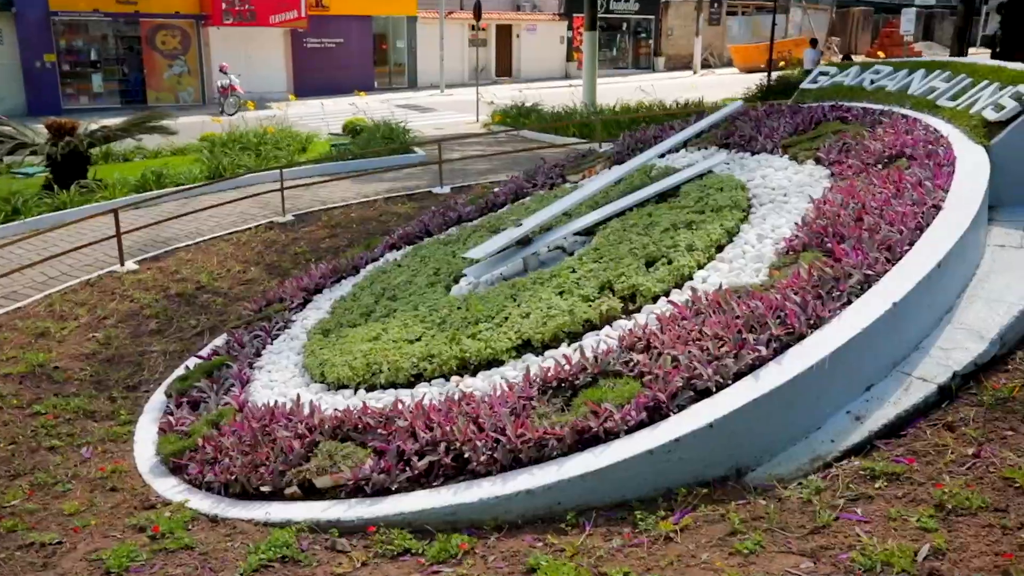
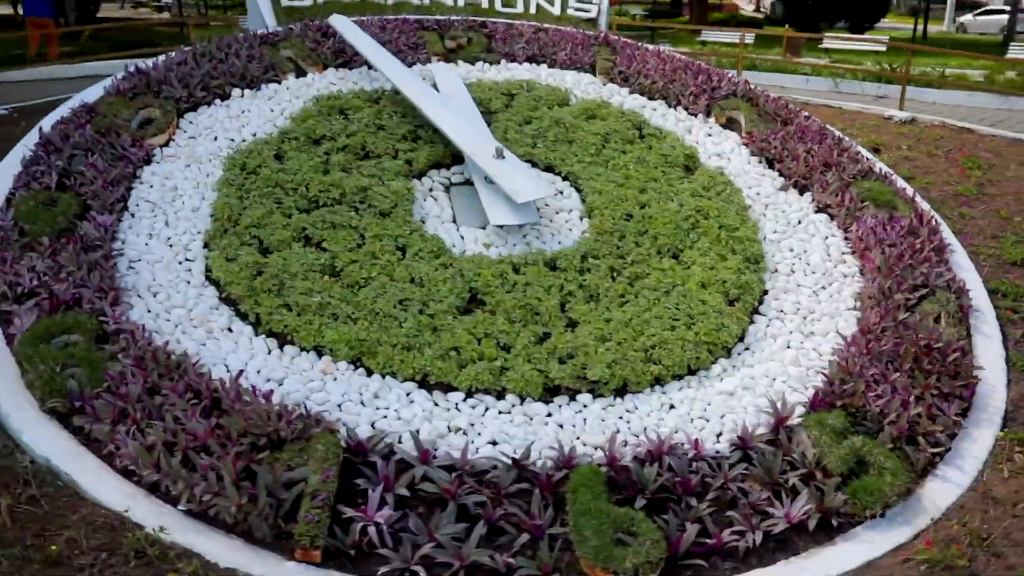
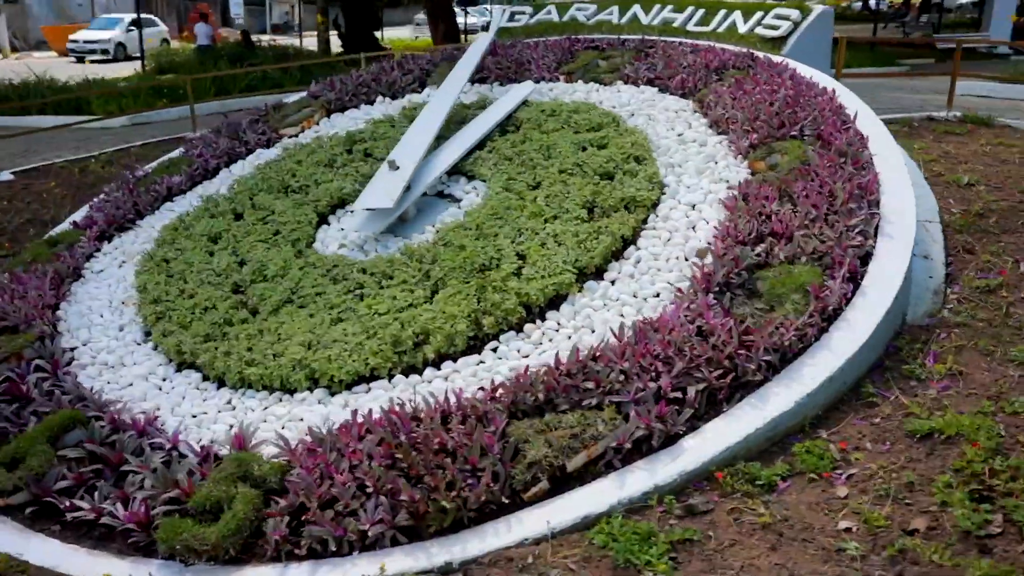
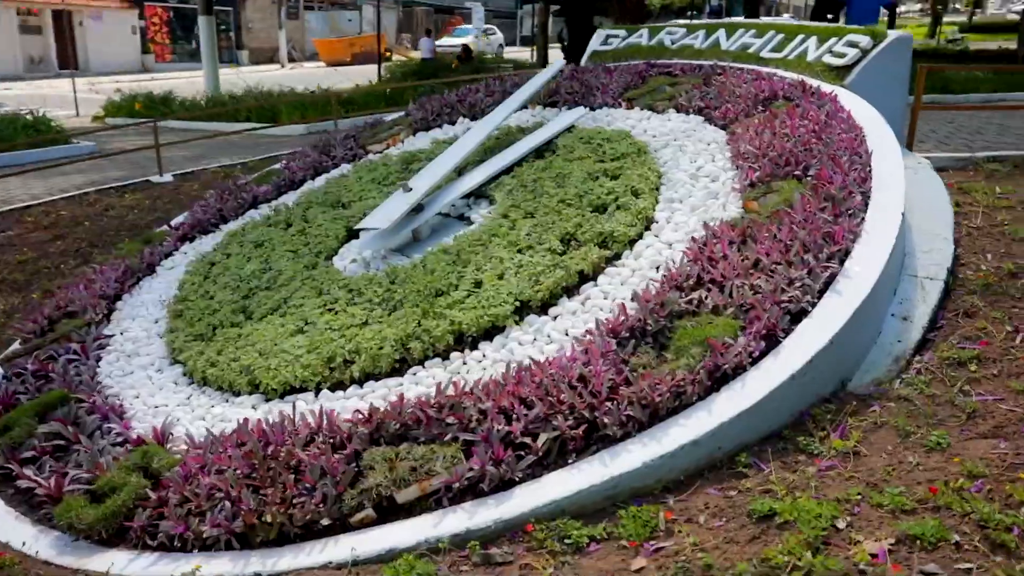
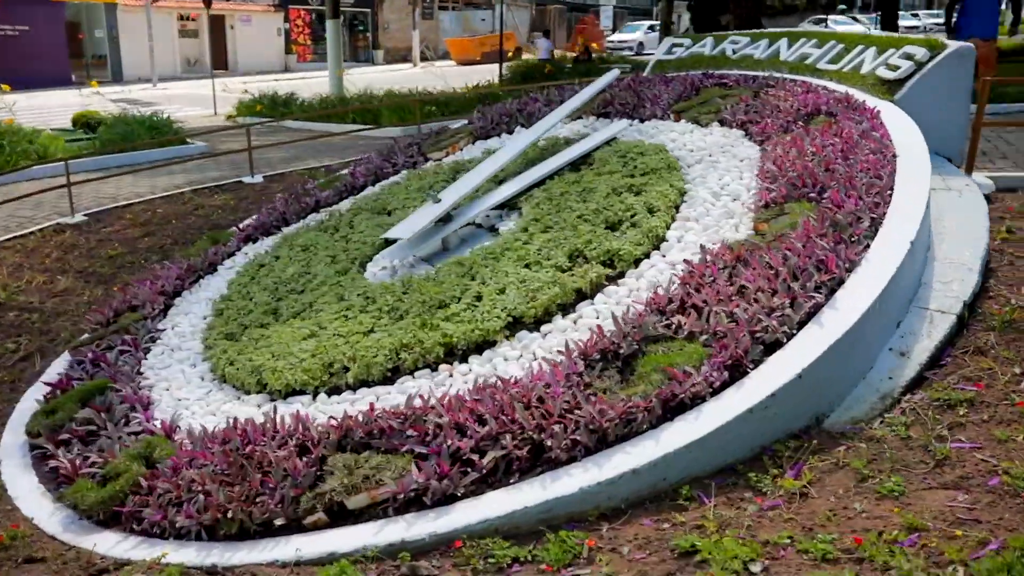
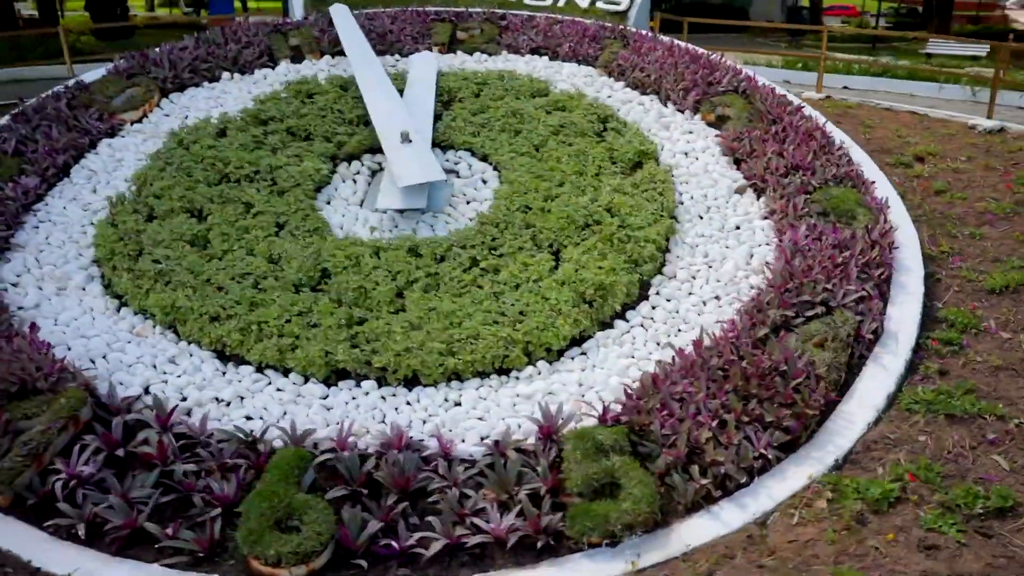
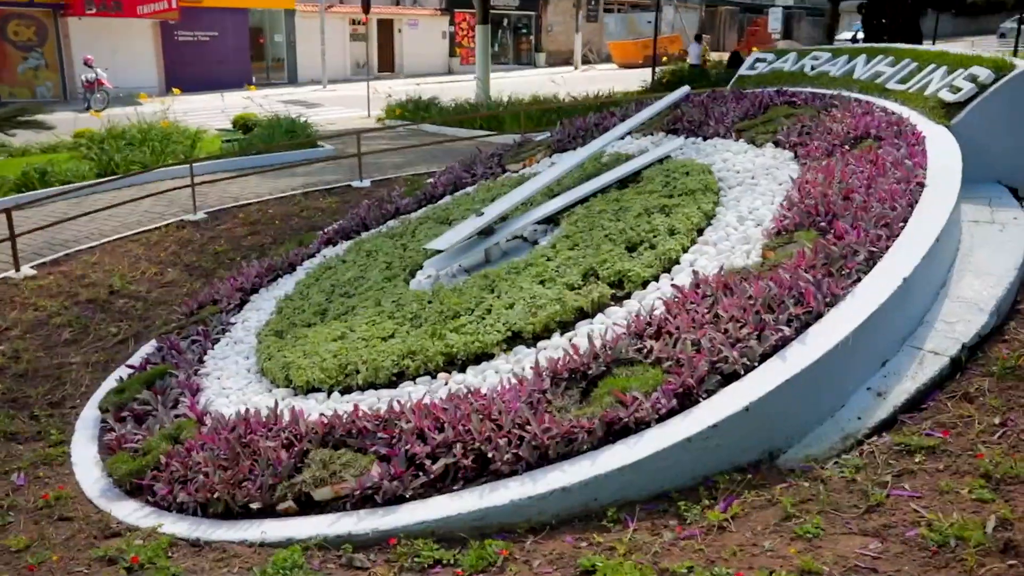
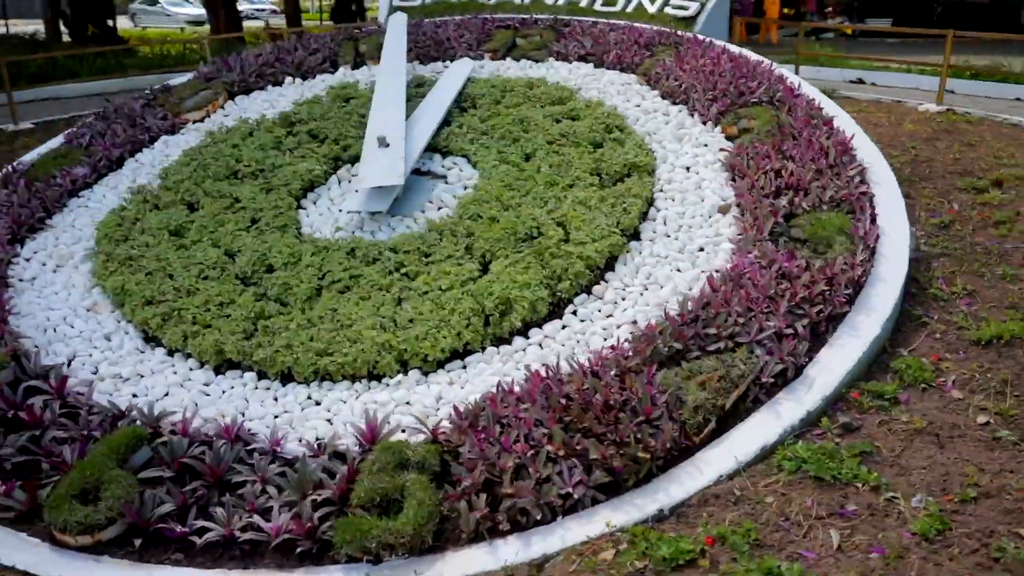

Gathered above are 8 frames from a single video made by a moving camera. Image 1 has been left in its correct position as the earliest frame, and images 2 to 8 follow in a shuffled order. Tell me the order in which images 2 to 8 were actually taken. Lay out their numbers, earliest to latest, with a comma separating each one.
7, 5, 4, 3, 8, 6, 2
